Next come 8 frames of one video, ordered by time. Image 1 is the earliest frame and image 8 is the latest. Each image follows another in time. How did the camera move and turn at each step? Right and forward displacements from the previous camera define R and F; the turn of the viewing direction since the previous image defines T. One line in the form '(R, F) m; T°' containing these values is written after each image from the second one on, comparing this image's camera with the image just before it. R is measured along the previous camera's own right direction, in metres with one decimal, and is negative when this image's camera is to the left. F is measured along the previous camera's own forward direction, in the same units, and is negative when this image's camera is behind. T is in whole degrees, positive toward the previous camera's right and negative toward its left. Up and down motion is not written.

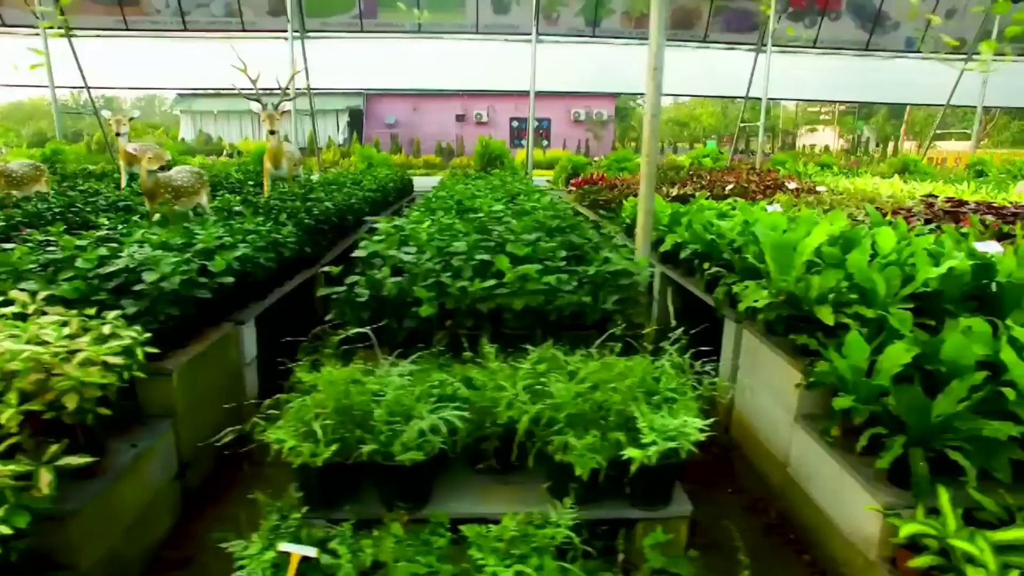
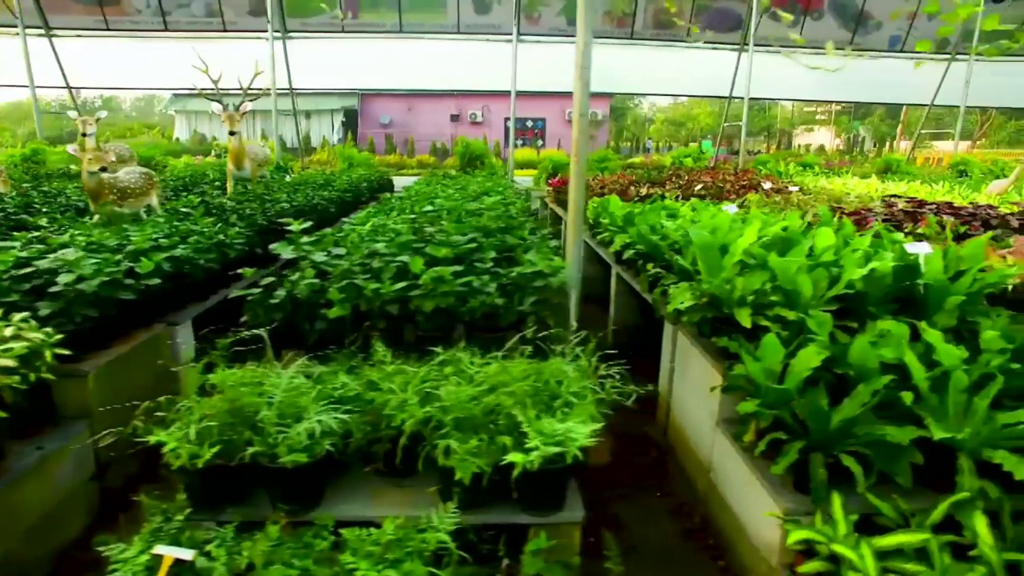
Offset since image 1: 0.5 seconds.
(+0.2, 0.0) m; 0°
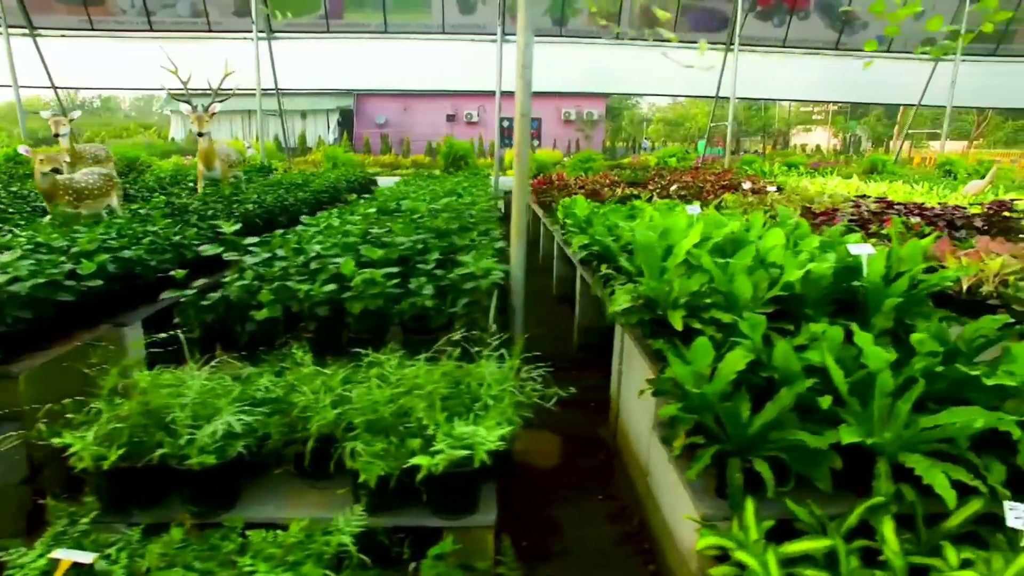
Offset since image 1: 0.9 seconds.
(+0.2, 0.0) m; 0°
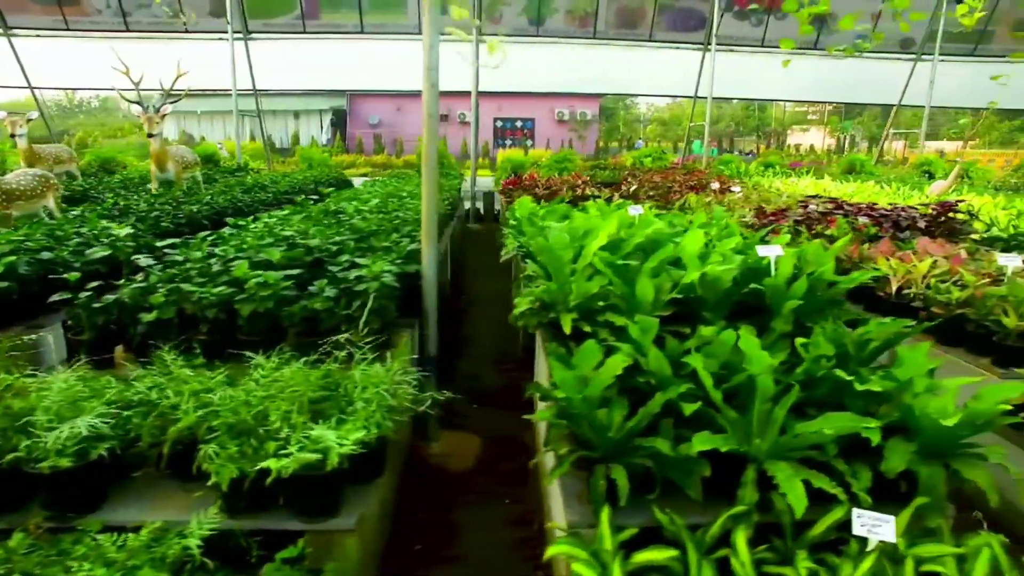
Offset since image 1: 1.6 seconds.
(+0.3, 0.0) m; -1°
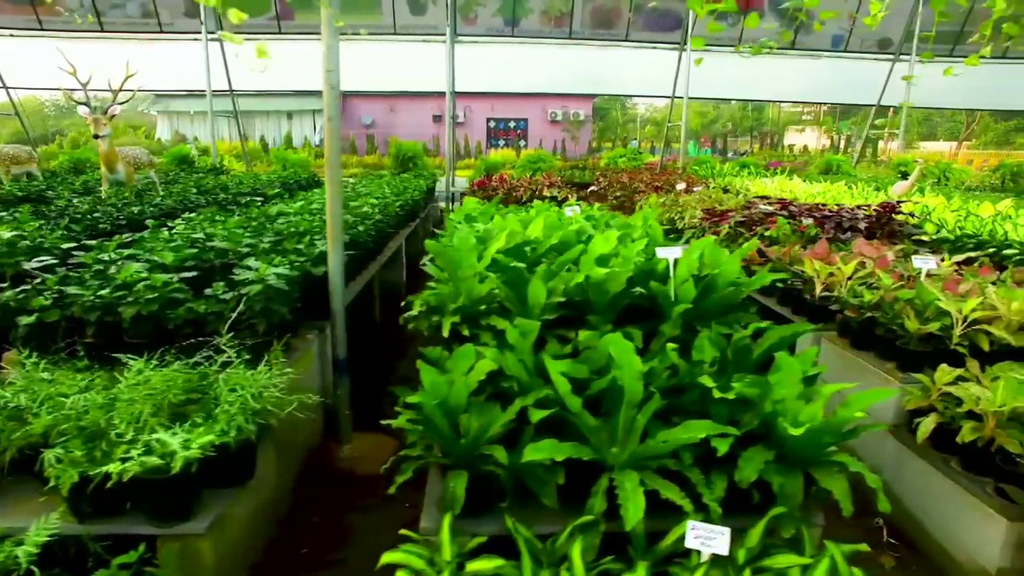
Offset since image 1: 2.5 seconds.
(+0.3, 0.0) m; -1°
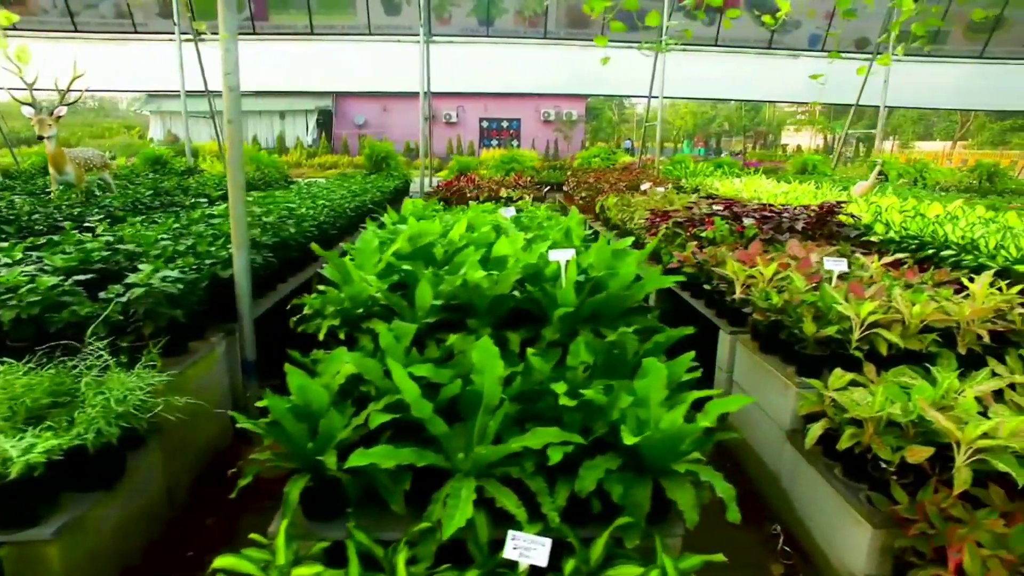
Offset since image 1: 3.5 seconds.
(+0.3, 0.0) m; -1°
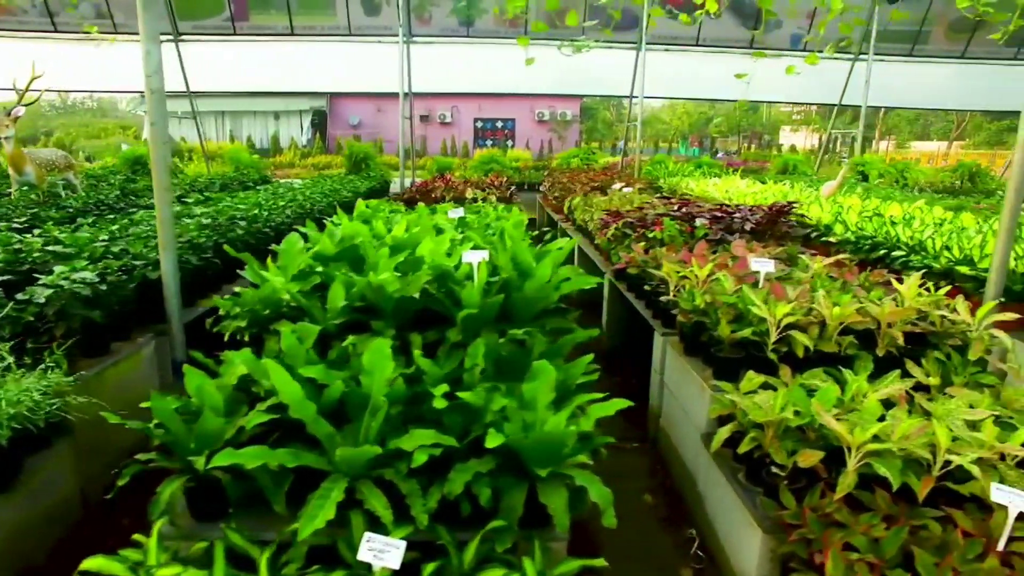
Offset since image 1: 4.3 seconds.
(+0.3, 0.0) m; 0°
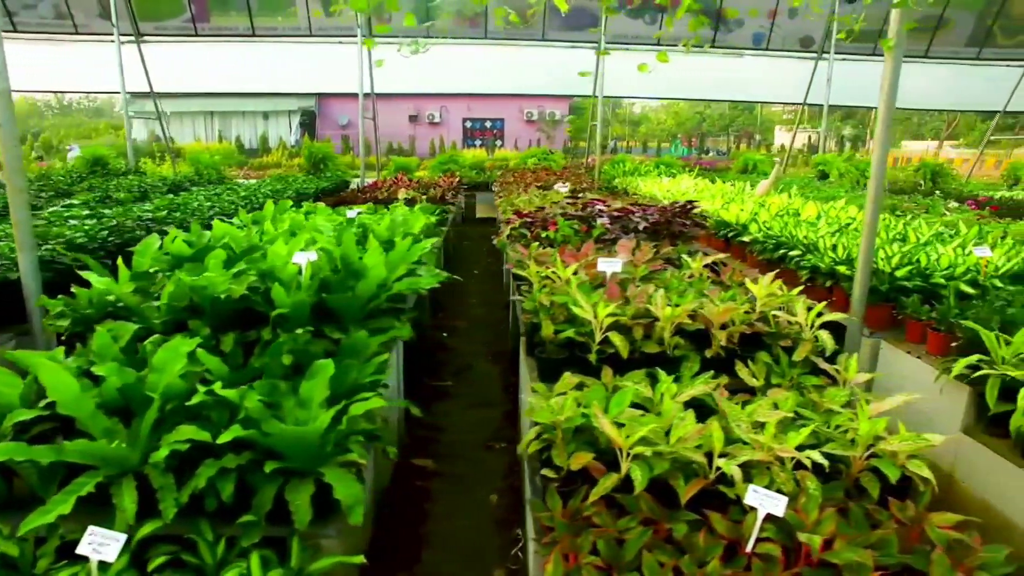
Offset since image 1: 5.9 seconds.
(+0.5, 0.0) m; -1°
